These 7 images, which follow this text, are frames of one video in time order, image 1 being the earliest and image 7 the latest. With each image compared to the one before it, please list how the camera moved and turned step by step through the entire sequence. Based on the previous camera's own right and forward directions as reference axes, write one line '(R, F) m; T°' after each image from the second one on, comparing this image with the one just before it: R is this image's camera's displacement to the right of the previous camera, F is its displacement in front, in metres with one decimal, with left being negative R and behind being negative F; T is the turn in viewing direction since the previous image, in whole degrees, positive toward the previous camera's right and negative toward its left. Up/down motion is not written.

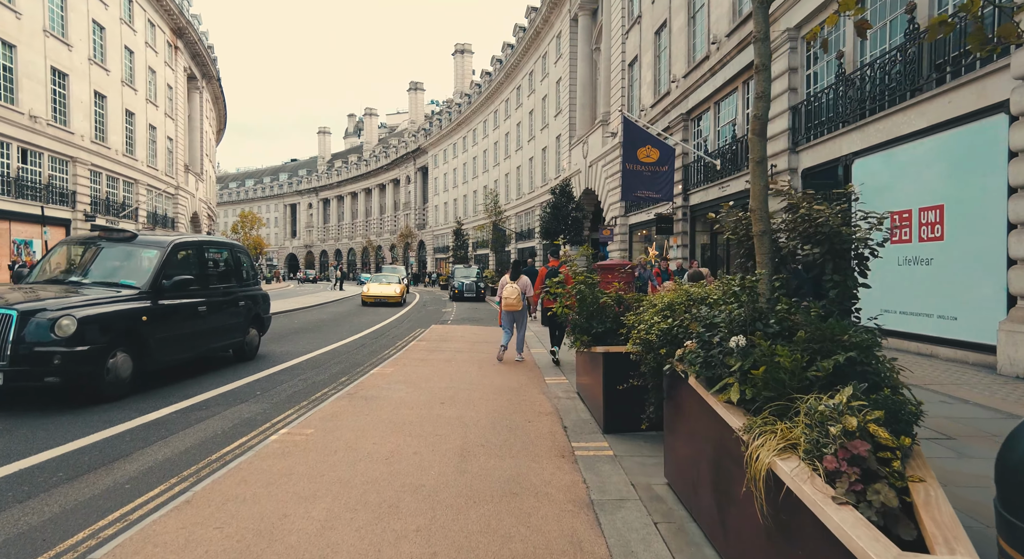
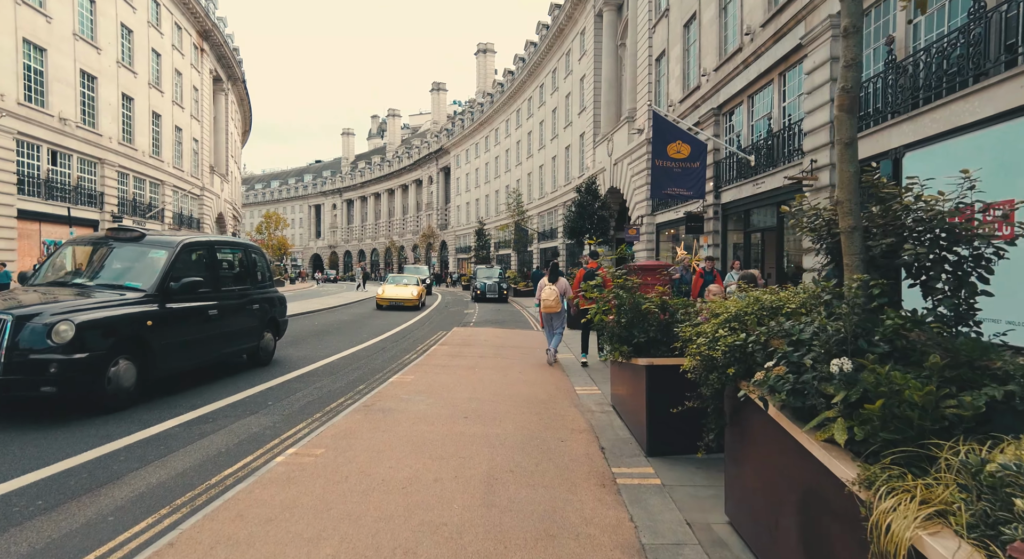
(-0.1, +0.5) m; -2°
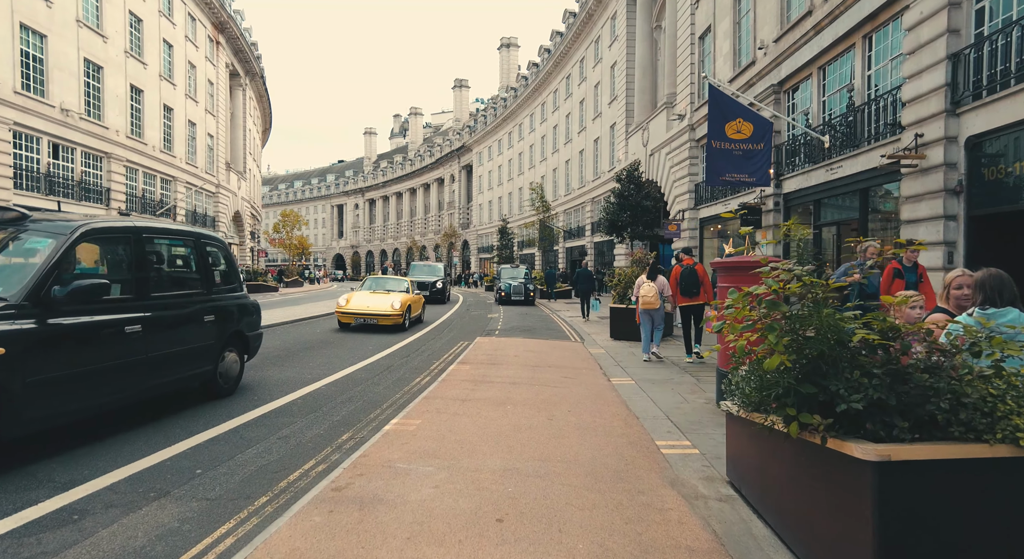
(-0.3, +2.2) m; -2°
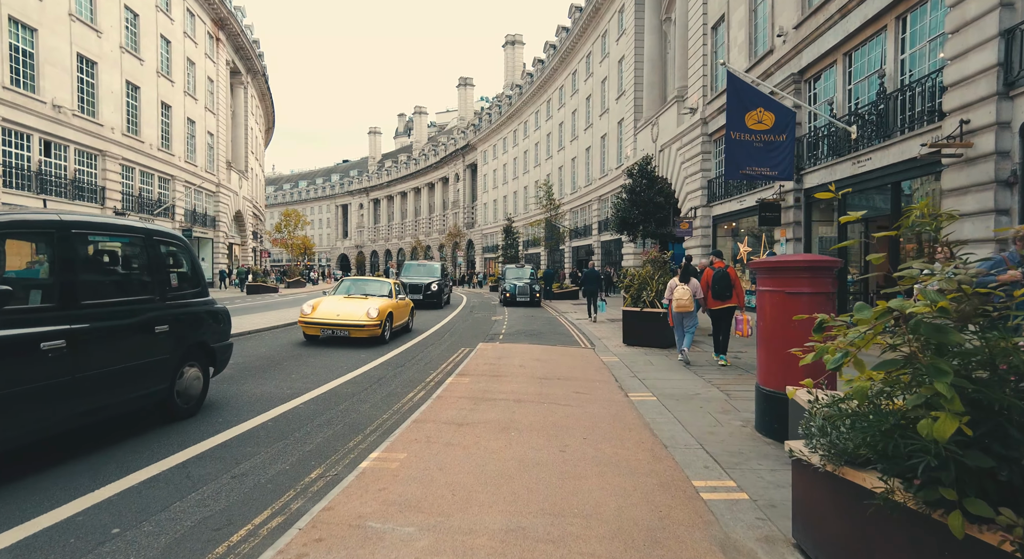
(0.0, +0.9) m; -1°
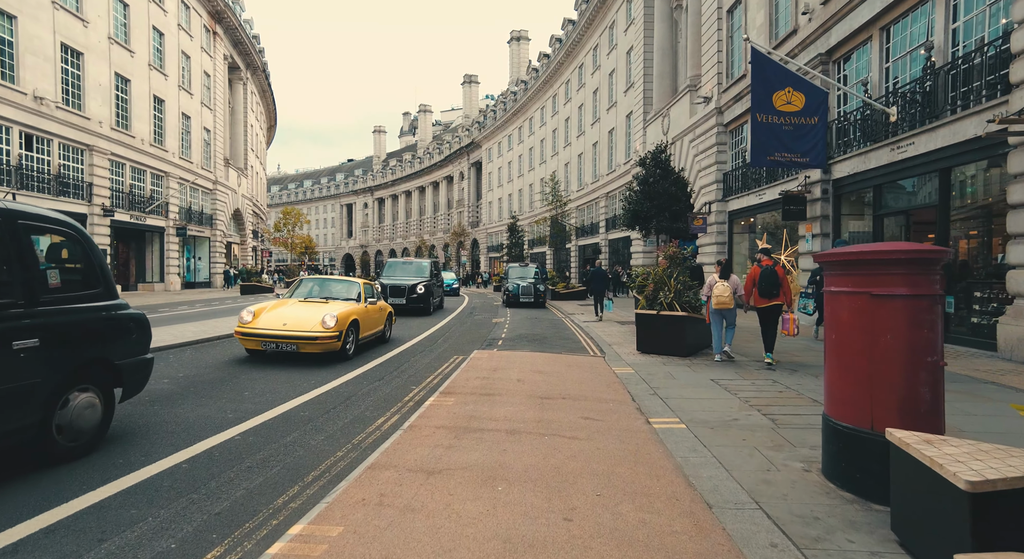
(+0.1, +1.3) m; -1°
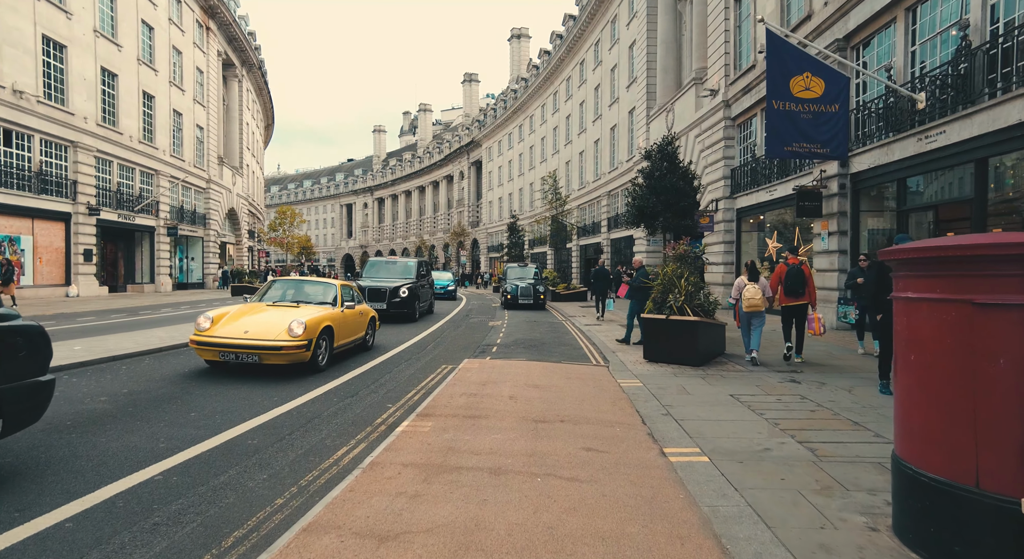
(+0.1, +0.9) m; 0°
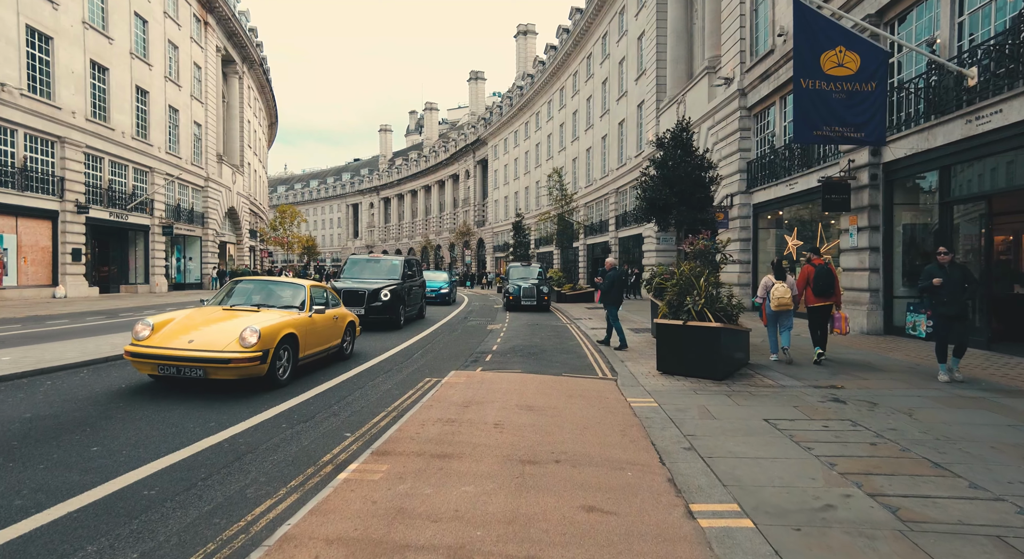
(+0.2, +1.2) m; -1°
